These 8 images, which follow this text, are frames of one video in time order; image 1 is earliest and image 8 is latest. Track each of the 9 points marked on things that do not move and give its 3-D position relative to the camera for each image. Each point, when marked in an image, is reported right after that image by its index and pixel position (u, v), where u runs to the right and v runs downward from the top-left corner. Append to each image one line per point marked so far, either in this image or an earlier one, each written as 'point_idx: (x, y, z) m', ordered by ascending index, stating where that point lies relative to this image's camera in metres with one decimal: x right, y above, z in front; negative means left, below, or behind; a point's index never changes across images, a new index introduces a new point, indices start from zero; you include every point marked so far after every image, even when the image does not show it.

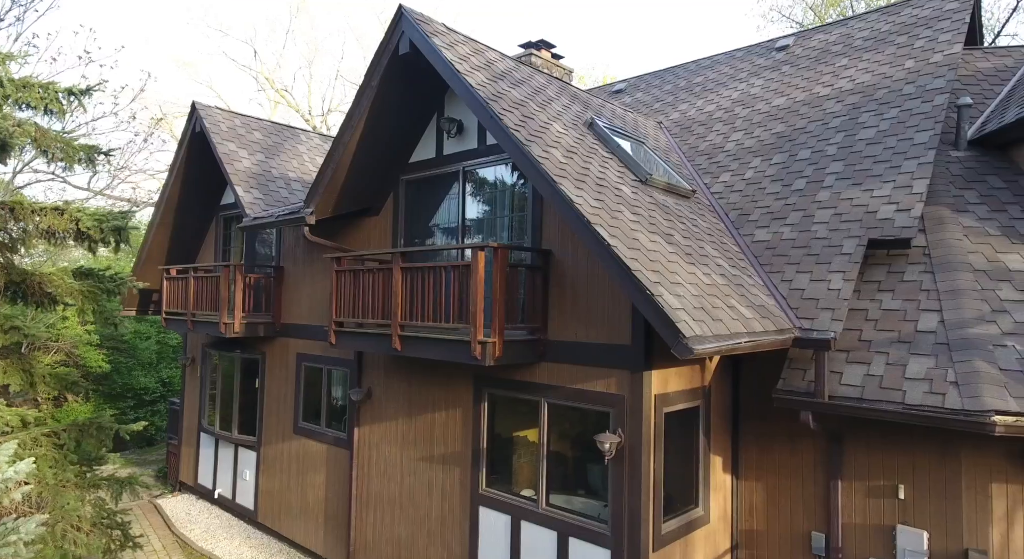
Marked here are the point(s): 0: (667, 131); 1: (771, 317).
0: (+2.7, +2.5, +11.6) m
1: (+2.3, -0.3, +6.0) m
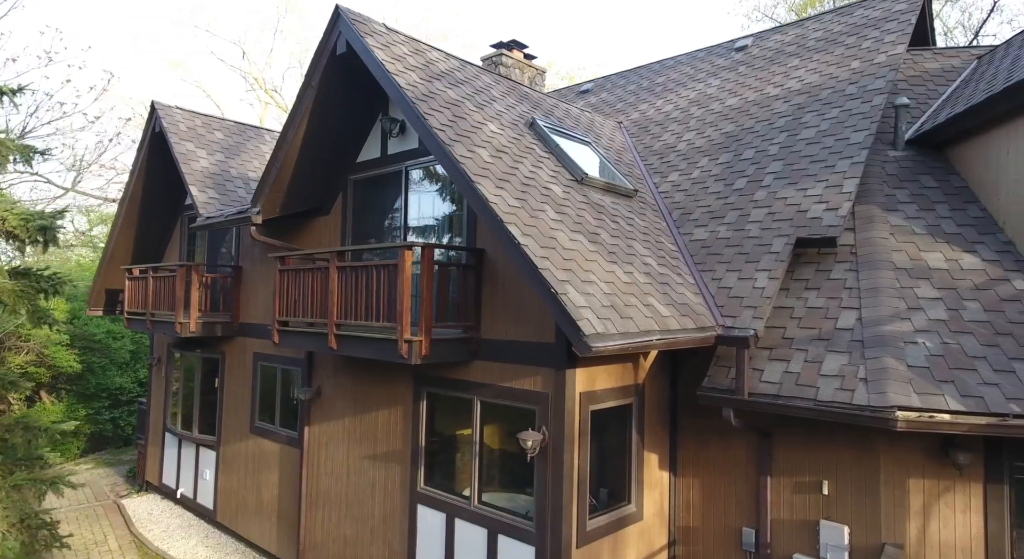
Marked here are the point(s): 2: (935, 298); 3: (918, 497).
0: (+2.0, +2.6, +11.6) m
1: (+1.6, -0.3, +6.0) m
2: (+3.7, -0.2, +5.9) m
3: (+3.6, -1.9, +6.0) m
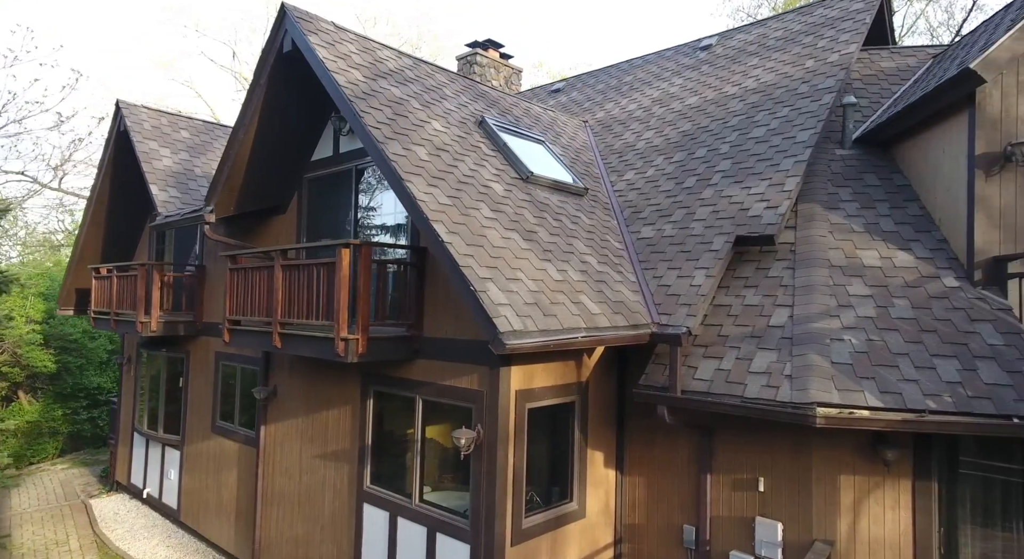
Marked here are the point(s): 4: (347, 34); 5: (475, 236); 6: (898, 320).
0: (+1.3, +2.6, +11.6) m
1: (+1.0, -0.3, +6.1) m
2: (+3.1, -0.1, +6.0) m
3: (+3.0, -1.9, +6.0) m
4: (-1.9, +2.8, +7.7) m
5: (-0.3, +0.4, +5.6) m
6: (+3.3, -0.3, +5.7) m
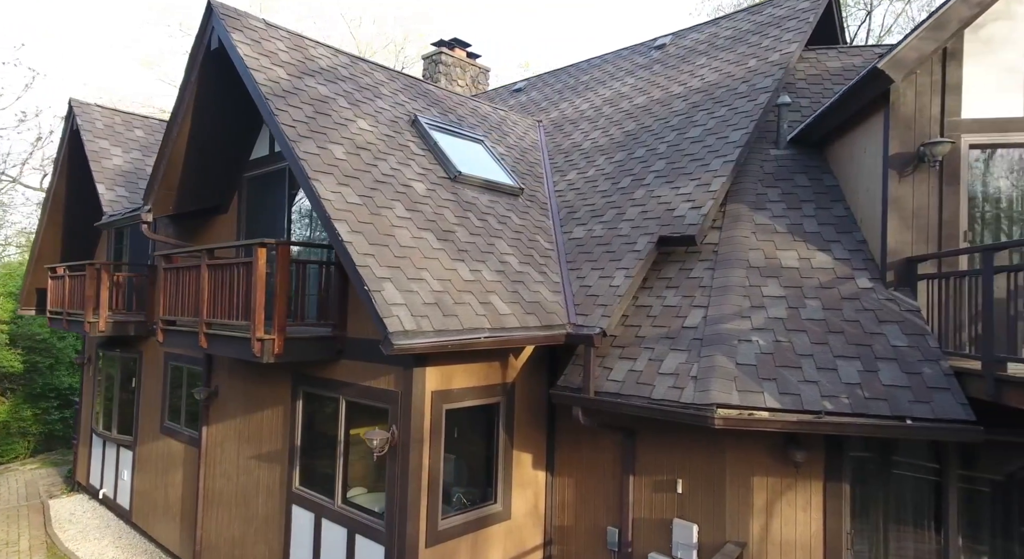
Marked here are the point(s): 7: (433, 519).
0: (+0.5, +2.6, +11.6) m
1: (+0.2, -0.3, +6.0) m
2: (+2.4, -0.2, +6.0) m
3: (+2.2, -1.9, +6.0) m
4: (-2.7, +2.8, +7.7) m
5: (-1.1, +0.4, +5.5) m
6: (+2.5, -0.4, +5.7) m
7: (-0.7, -2.2, +6.2) m
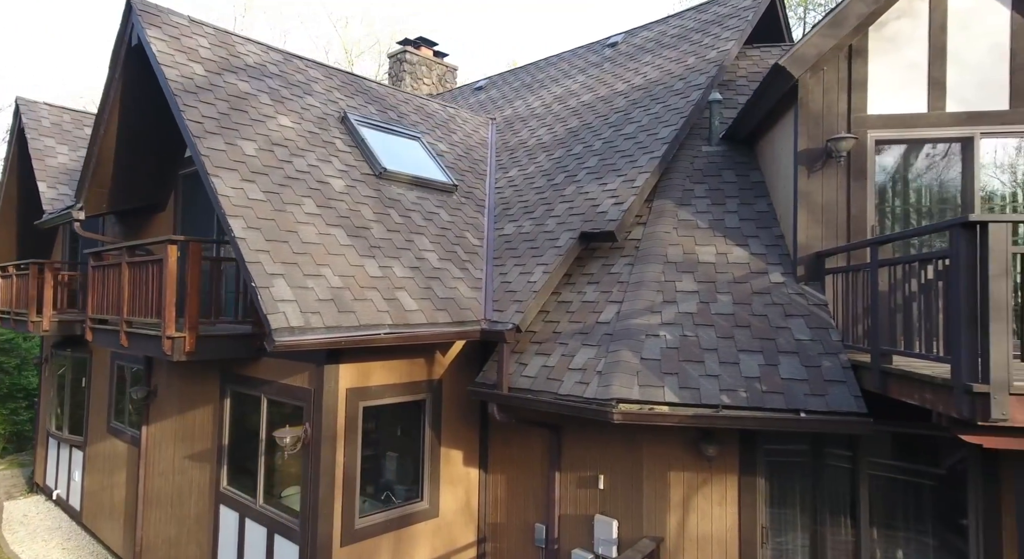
0: (-0.3, +2.6, +11.6) m
1: (-0.5, -0.3, +6.0) m
2: (+1.6, -0.1, +6.0) m
3: (+1.5, -1.9, +6.0) m
4: (-3.5, +2.9, +7.6) m
5: (-1.9, +0.4, +5.5) m
6: (+1.7, -0.3, +5.7) m
7: (-1.5, -2.2, +6.2) m
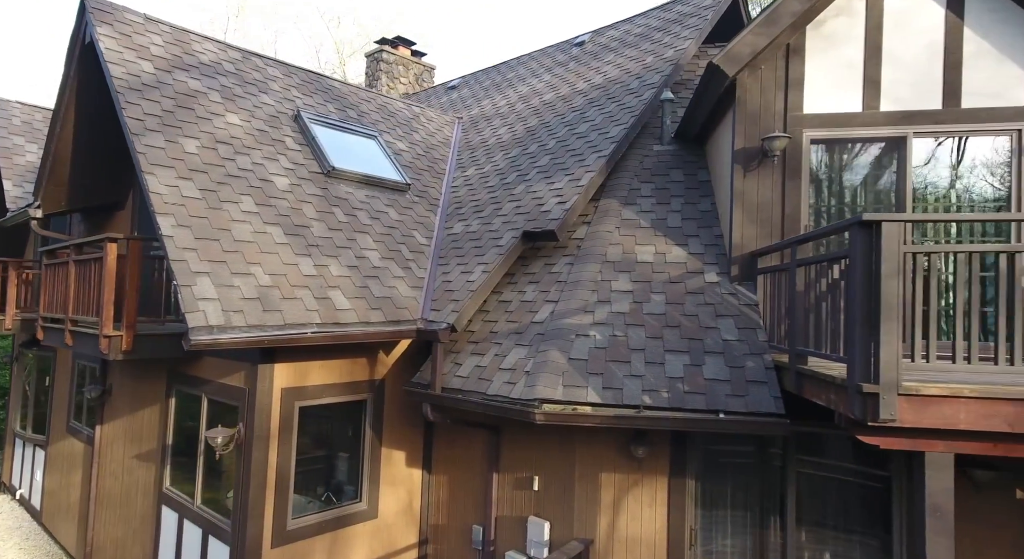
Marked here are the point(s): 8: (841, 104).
0: (-0.9, +2.6, +11.5) m
1: (-1.1, -0.3, +6.0) m
2: (+1.0, -0.1, +5.9) m
3: (+0.9, -1.9, +5.9) m
4: (-4.1, +2.9, +7.6) m
5: (-2.4, +0.4, +5.4) m
6: (+1.1, -0.3, +5.7) m
7: (-2.1, -2.2, +6.1) m
8: (+2.8, +1.5, +5.7) m
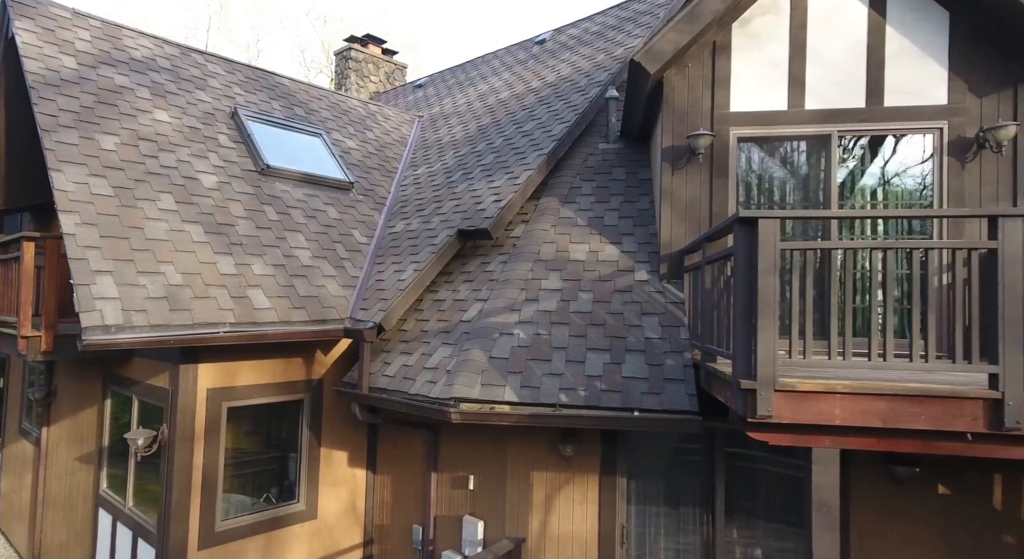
0: (-1.6, +2.6, +11.5) m
1: (-1.8, -0.2, +5.9) m
2: (+0.4, -0.1, +5.9) m
3: (+0.2, -1.8, +5.9) m
4: (-4.7, +2.9, +7.5) m
5: (-3.1, +0.4, +5.4) m
6: (+0.5, -0.3, +5.6) m
7: (-2.7, -2.2, +6.0) m
8: (+2.2, +1.5, +5.7) m
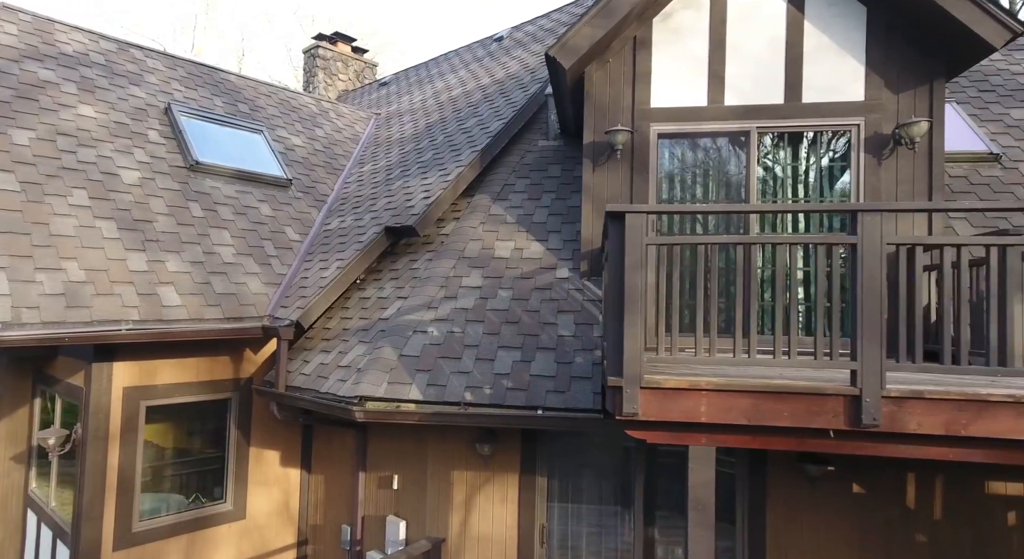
0: (-2.4, +2.7, +11.4) m
1: (-2.5, -0.2, +5.8) m
2: (-0.3, -0.1, +5.8) m
3: (-0.5, -1.8, +5.8) m
4: (-5.5, +2.9, +7.4) m
5: (-3.8, +0.4, +5.3) m
6: (-0.2, -0.3, +5.6) m
7: (-3.4, -2.1, +6.0) m
8: (+1.5, +1.5, +5.7) m
